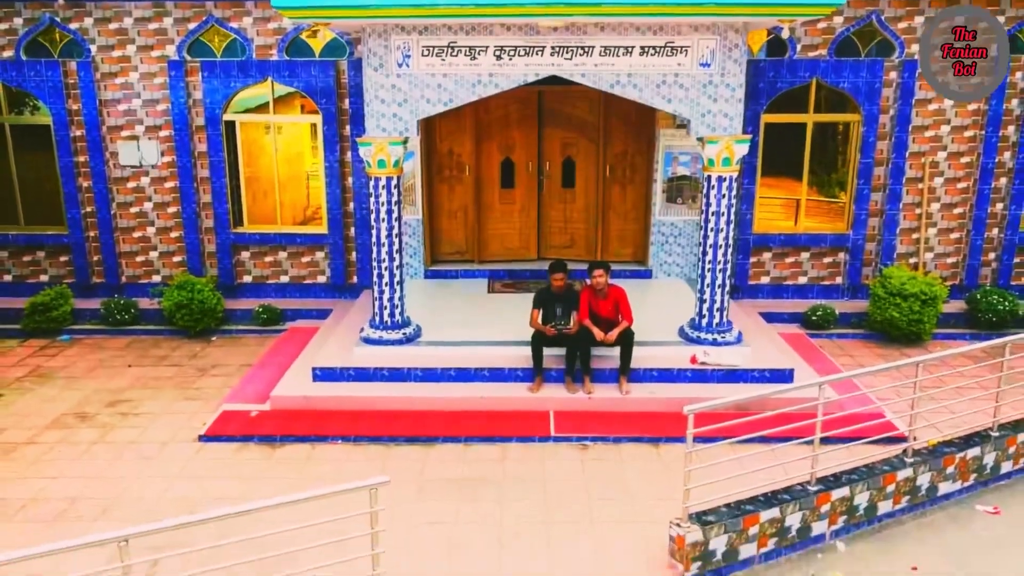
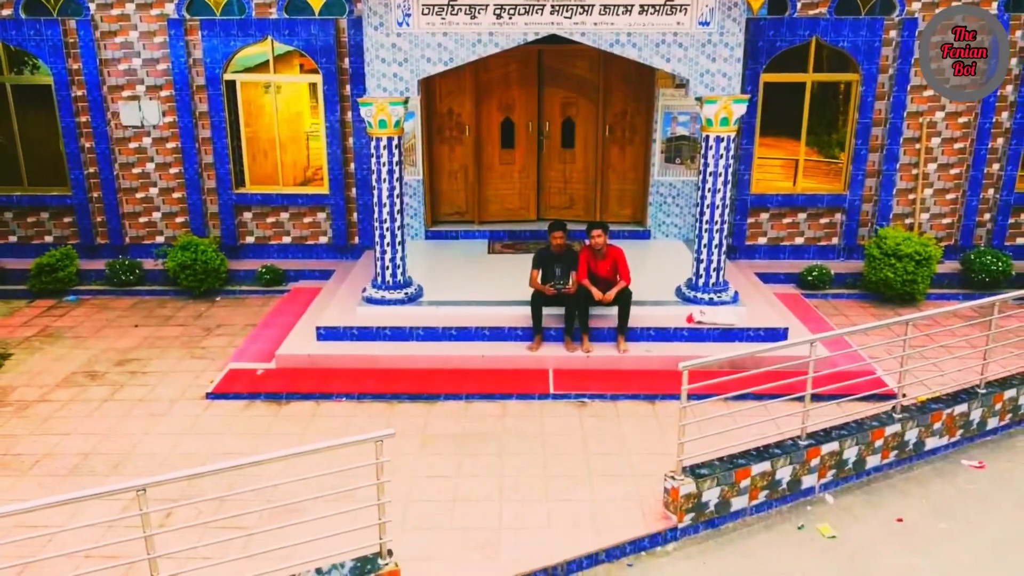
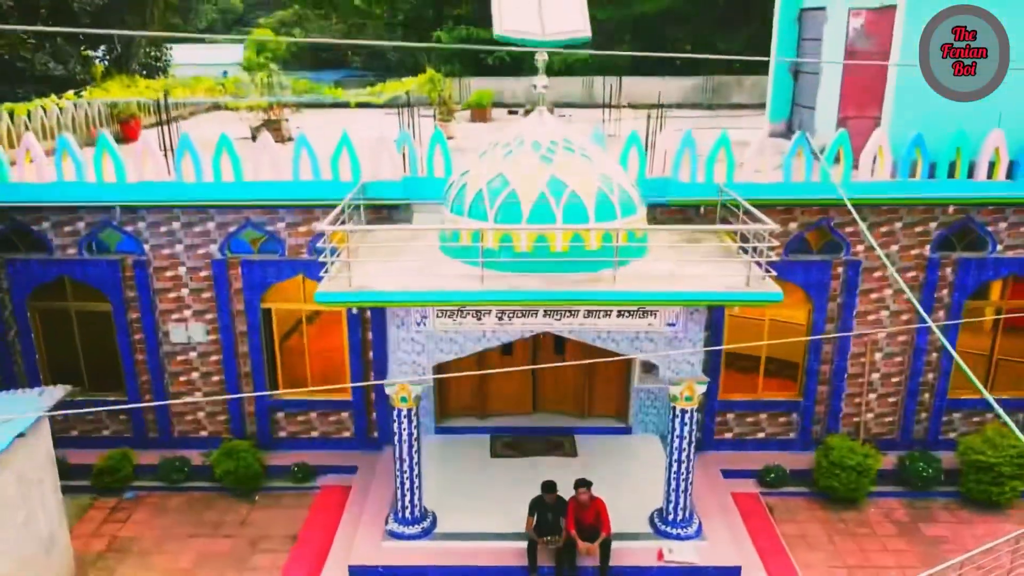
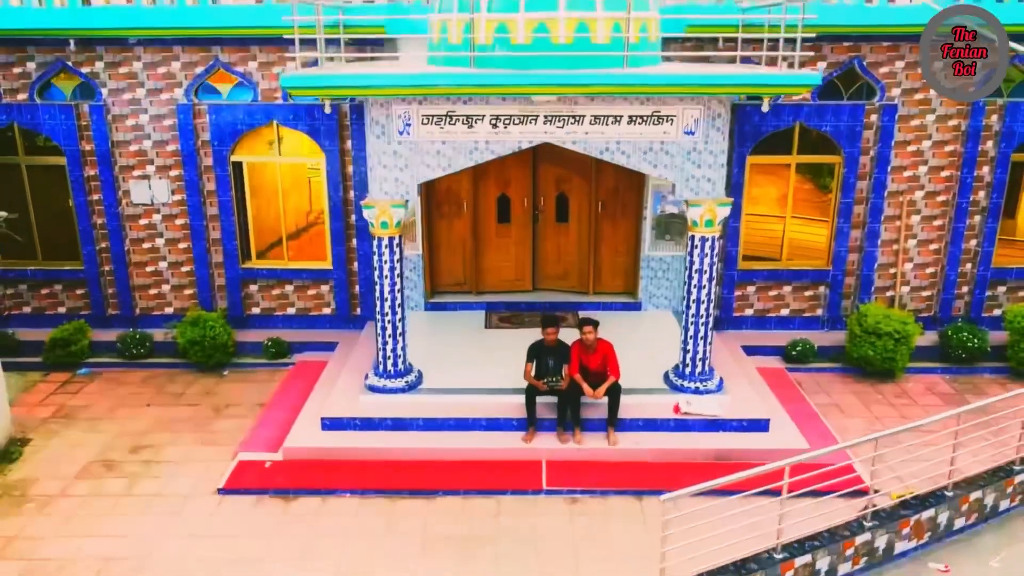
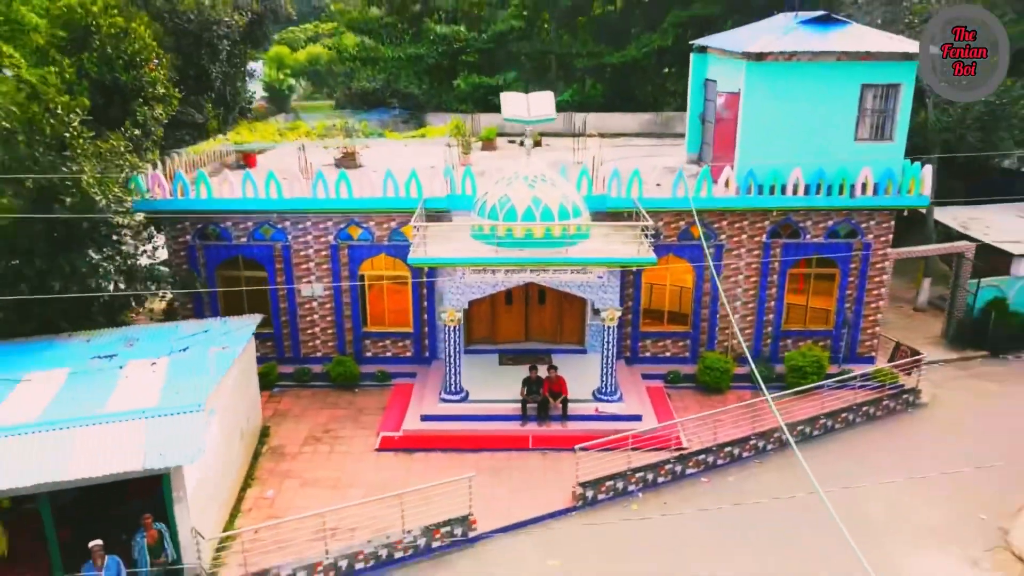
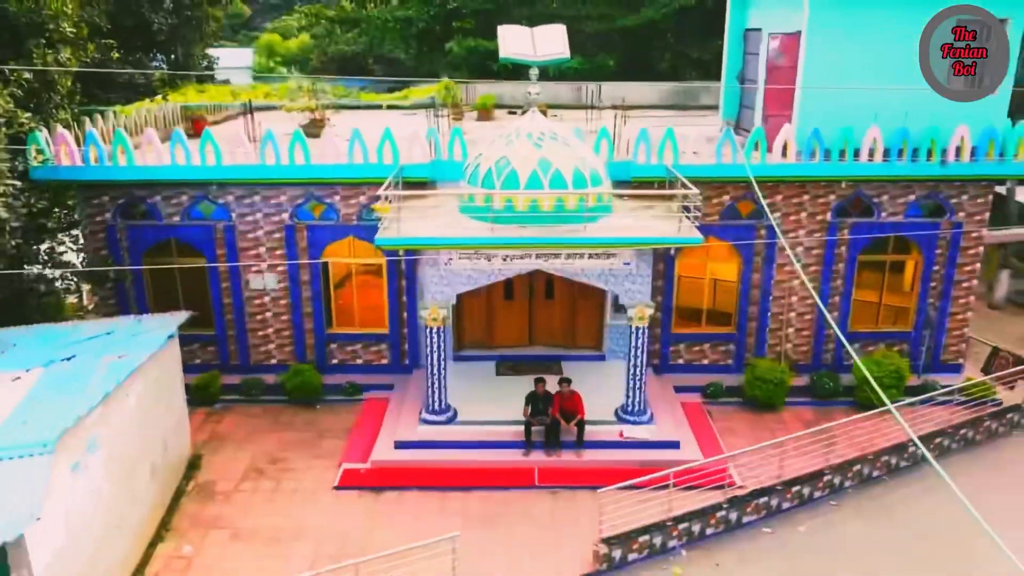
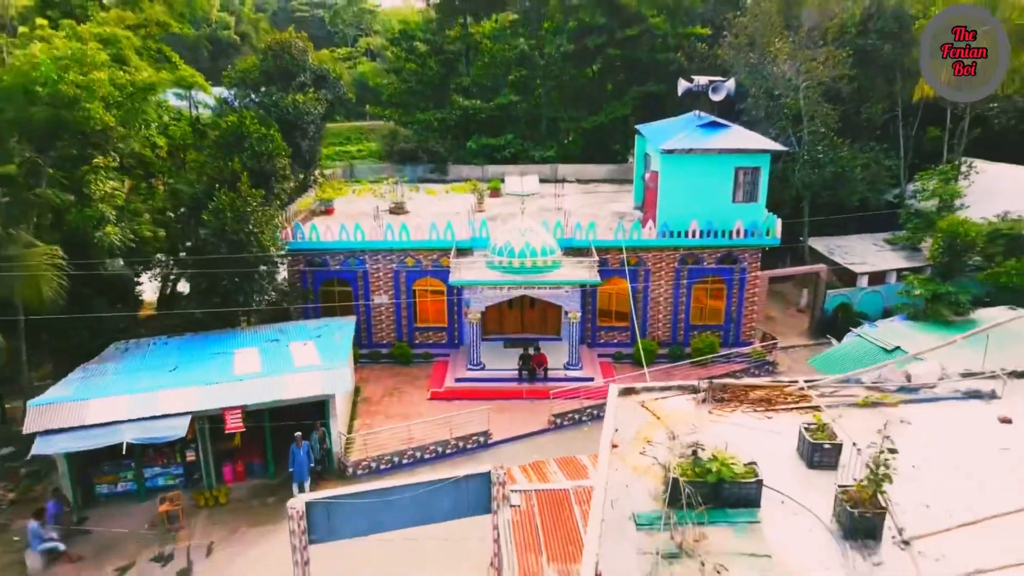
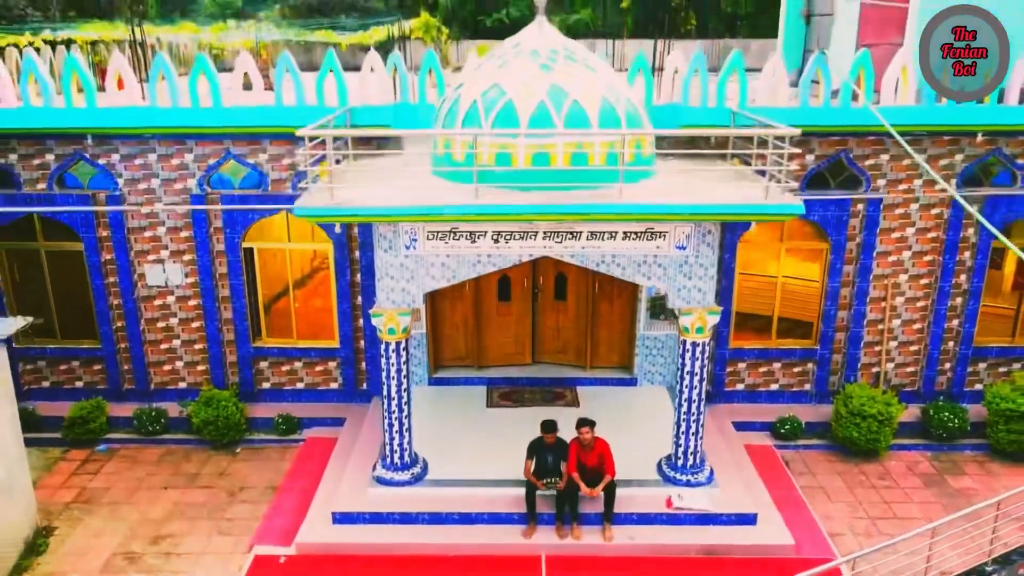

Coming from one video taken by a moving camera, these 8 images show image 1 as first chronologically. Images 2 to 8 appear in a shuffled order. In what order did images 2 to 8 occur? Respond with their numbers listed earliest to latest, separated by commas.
2, 4, 8, 3, 6, 5, 7
